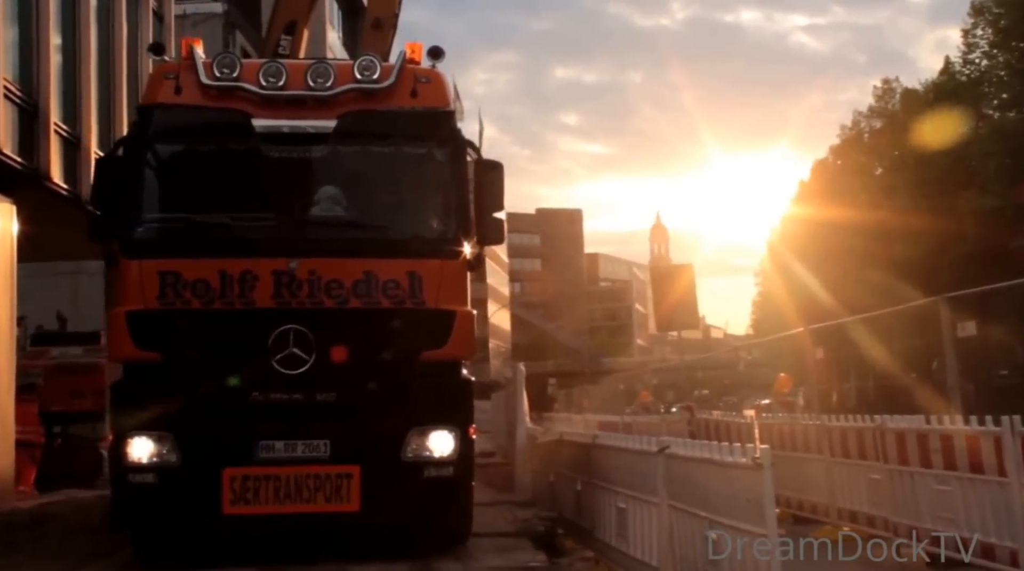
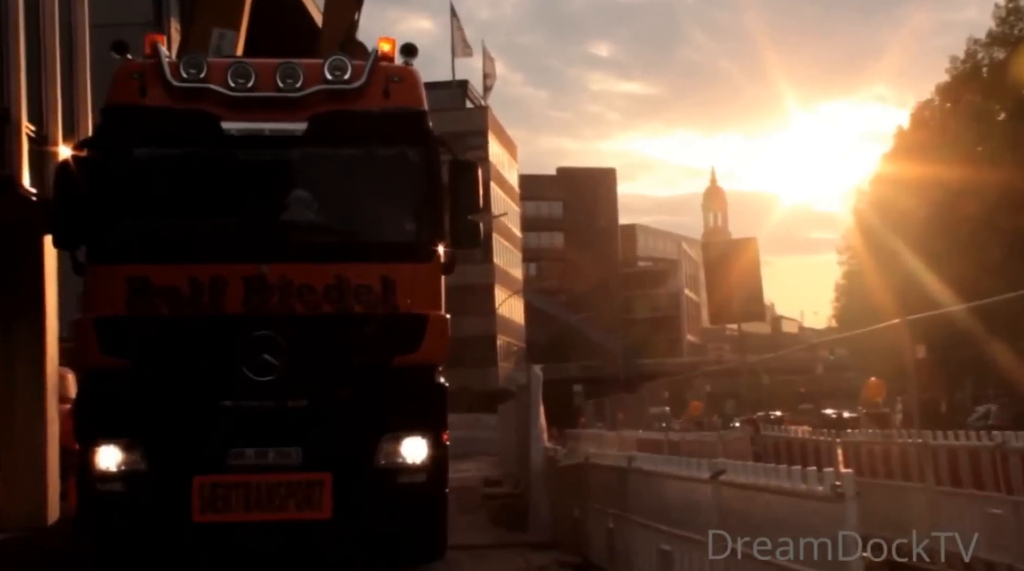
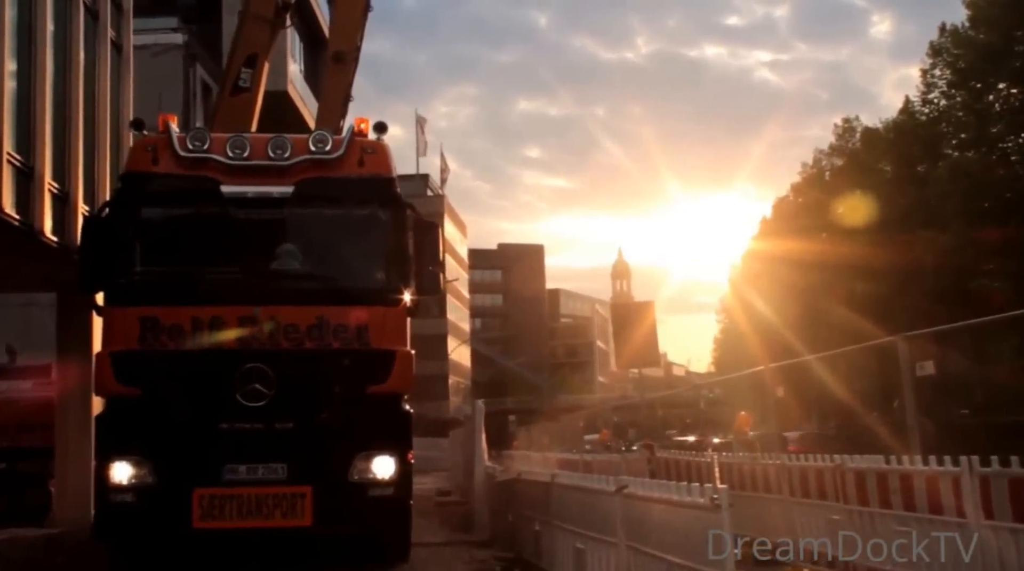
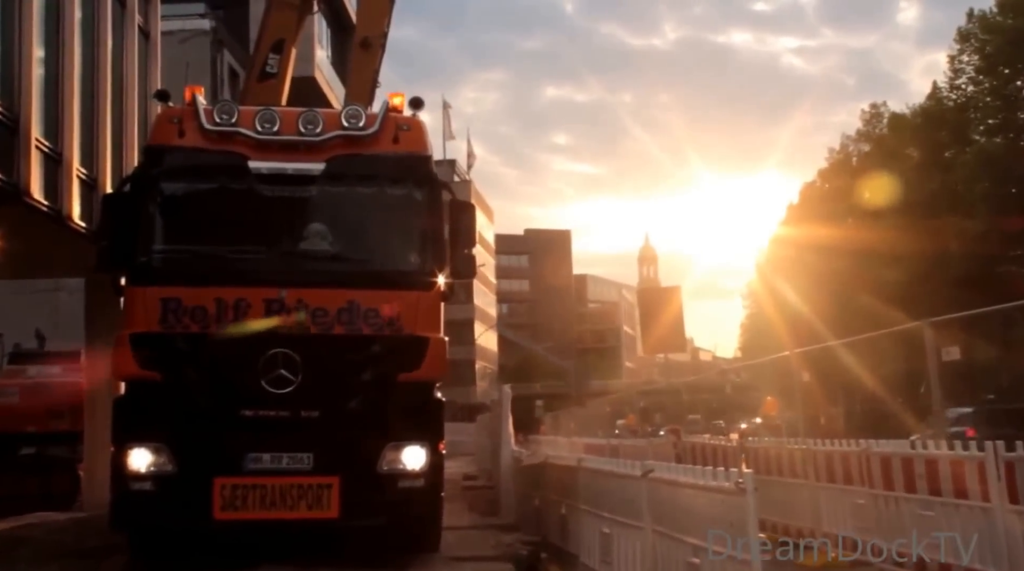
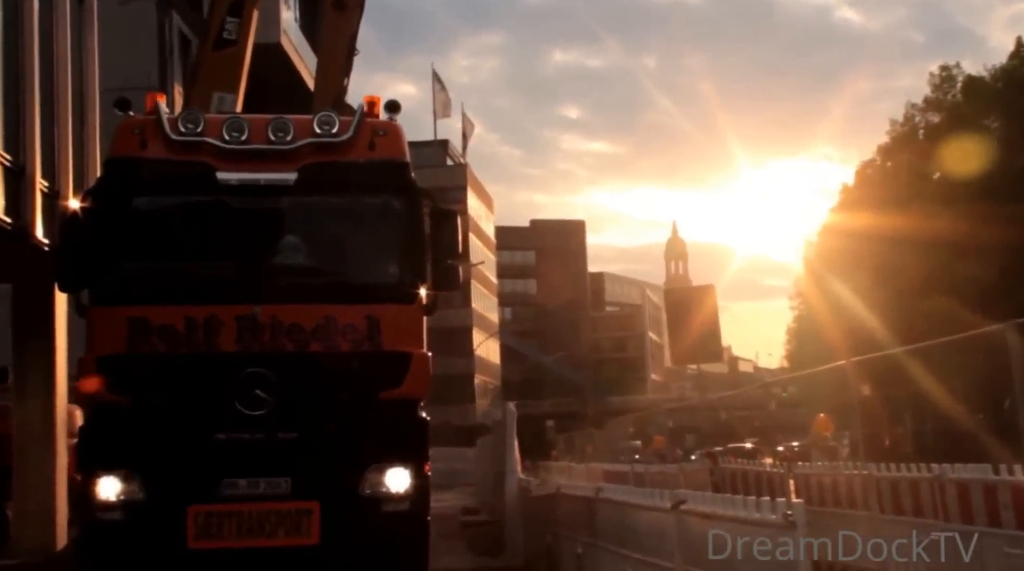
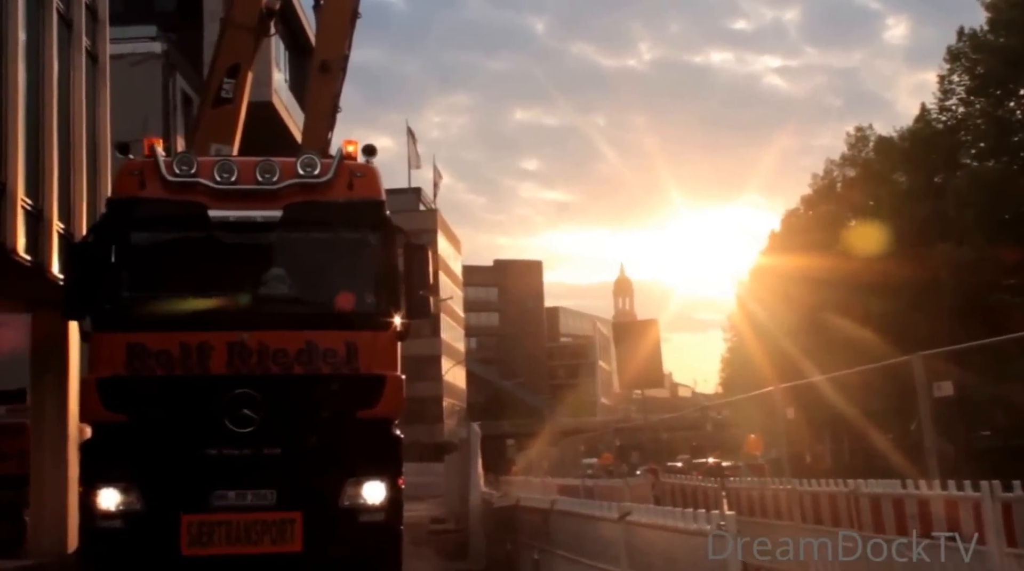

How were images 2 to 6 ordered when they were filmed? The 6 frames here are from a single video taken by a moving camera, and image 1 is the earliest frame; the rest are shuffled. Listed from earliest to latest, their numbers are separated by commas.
4, 3, 6, 5, 2
